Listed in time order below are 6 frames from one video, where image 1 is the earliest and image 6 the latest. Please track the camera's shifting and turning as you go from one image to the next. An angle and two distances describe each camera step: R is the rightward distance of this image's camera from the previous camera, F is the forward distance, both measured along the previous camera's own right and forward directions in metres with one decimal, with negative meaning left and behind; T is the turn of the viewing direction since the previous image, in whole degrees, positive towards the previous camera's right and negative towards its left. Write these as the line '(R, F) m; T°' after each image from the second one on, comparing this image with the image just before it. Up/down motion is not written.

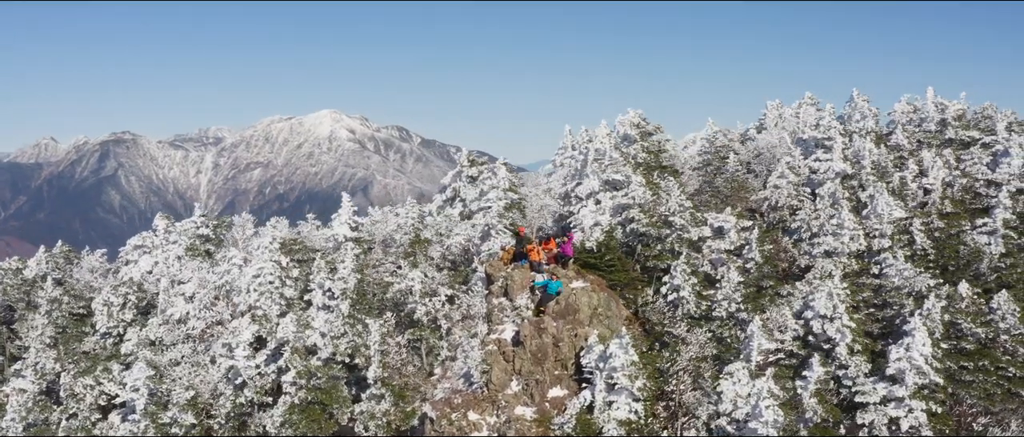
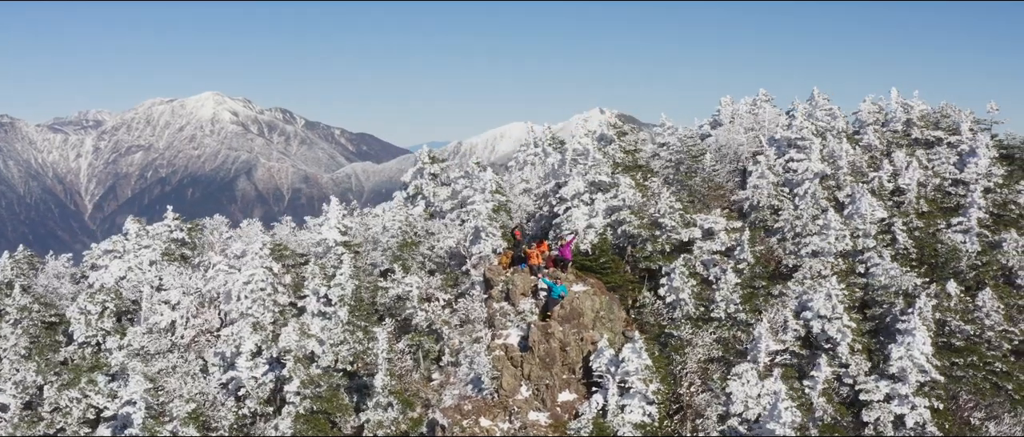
(-2.1, +0.3) m; +3°
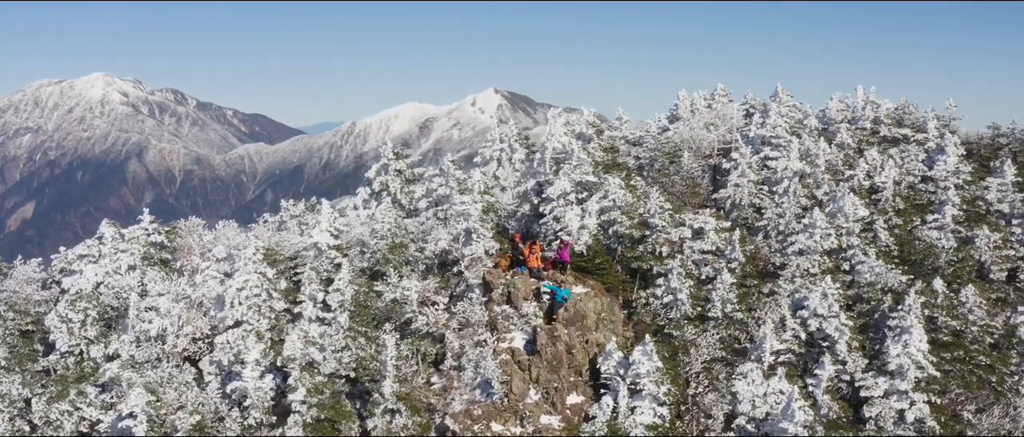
(-1.9, +0.1) m; +3°
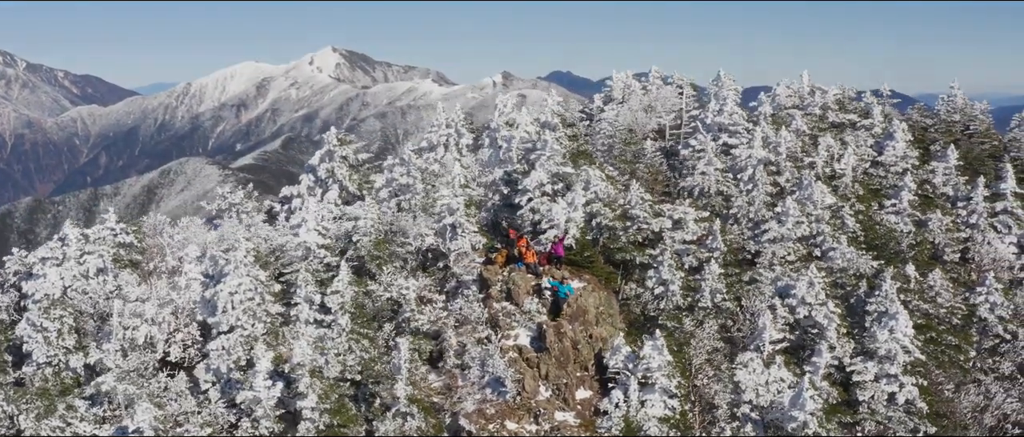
(-2.9, 0.0) m; +5°
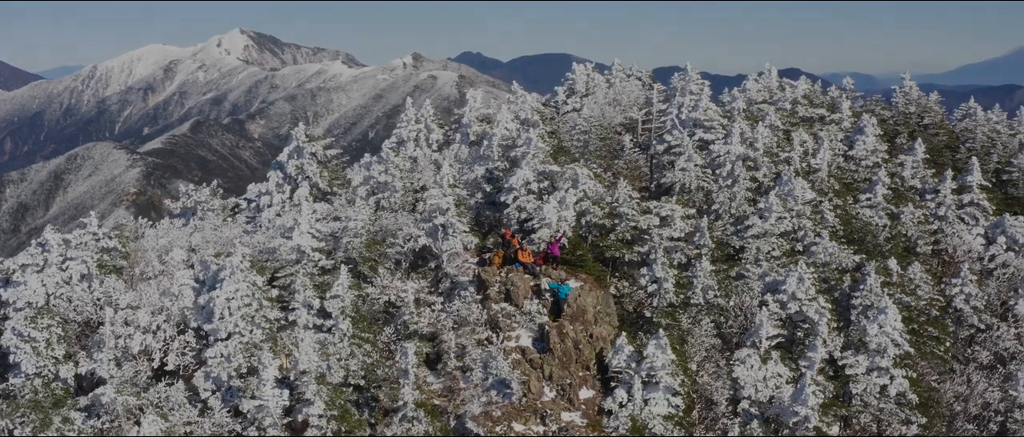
(-1.6, -0.2) m; +3°
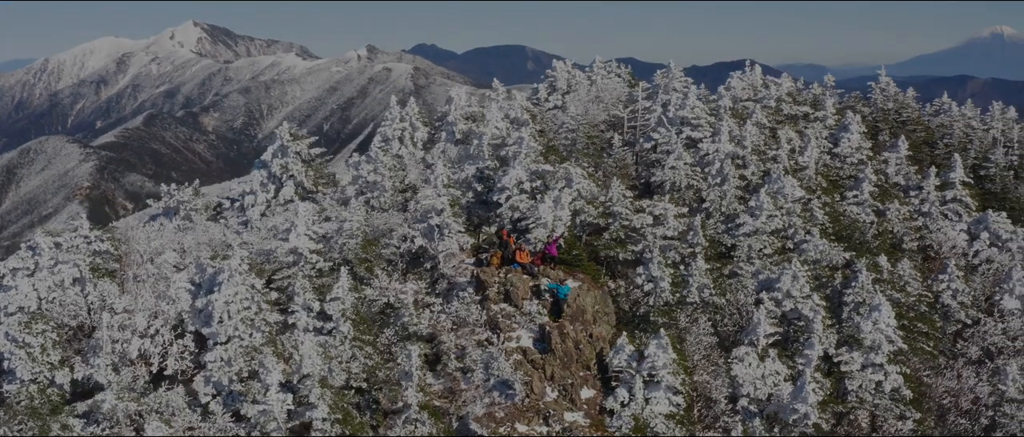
(-0.8, -0.2) m; +1°
